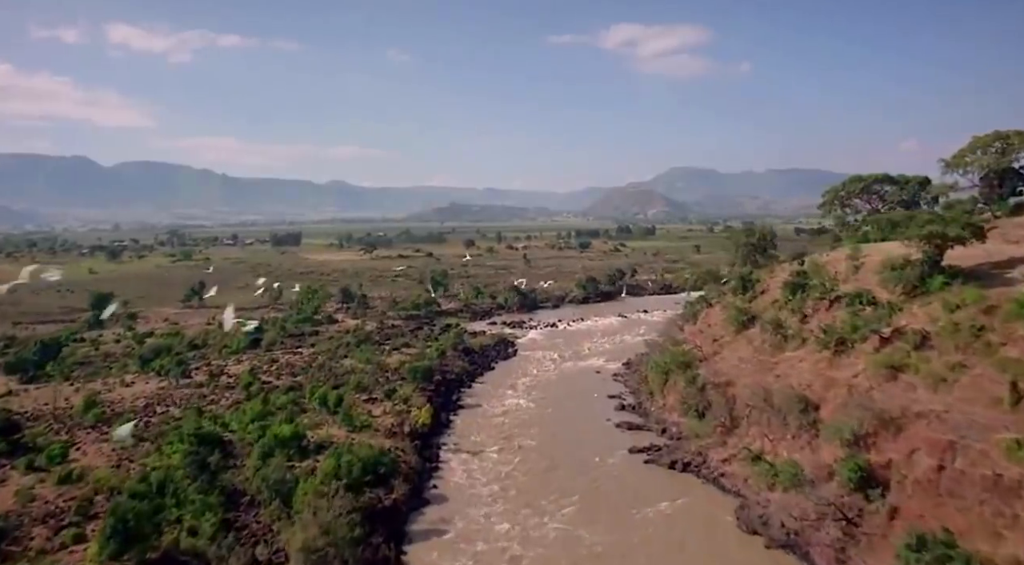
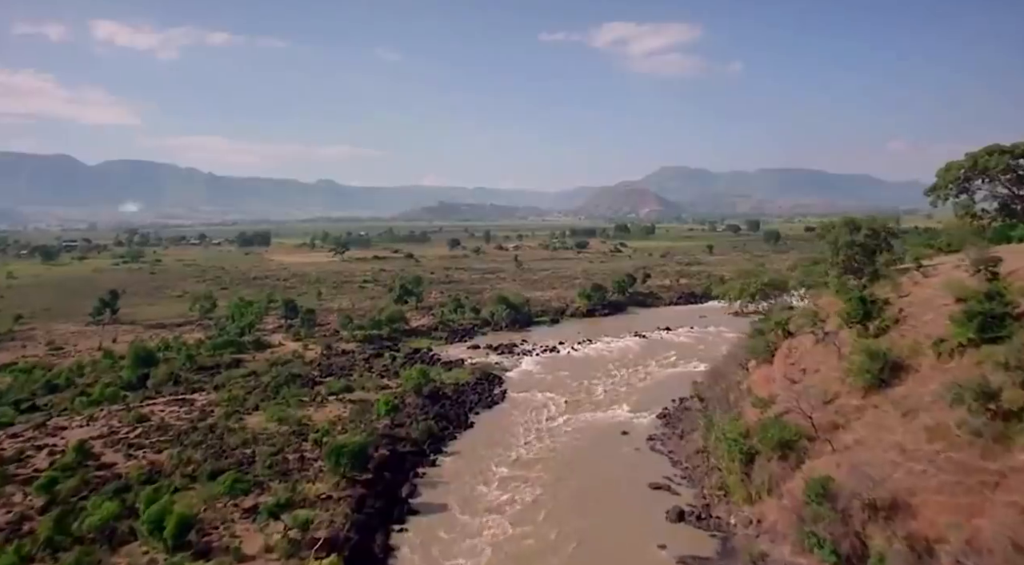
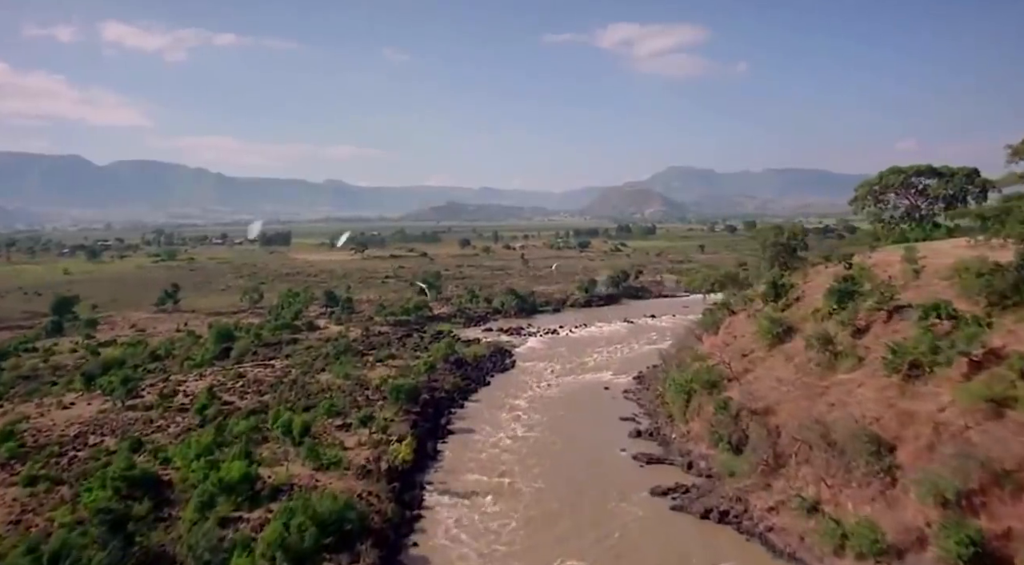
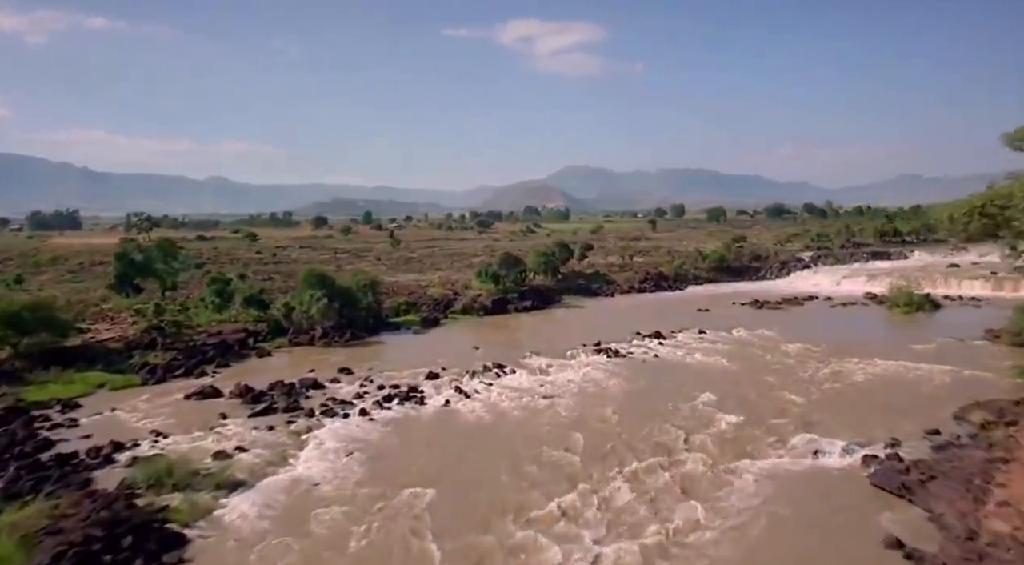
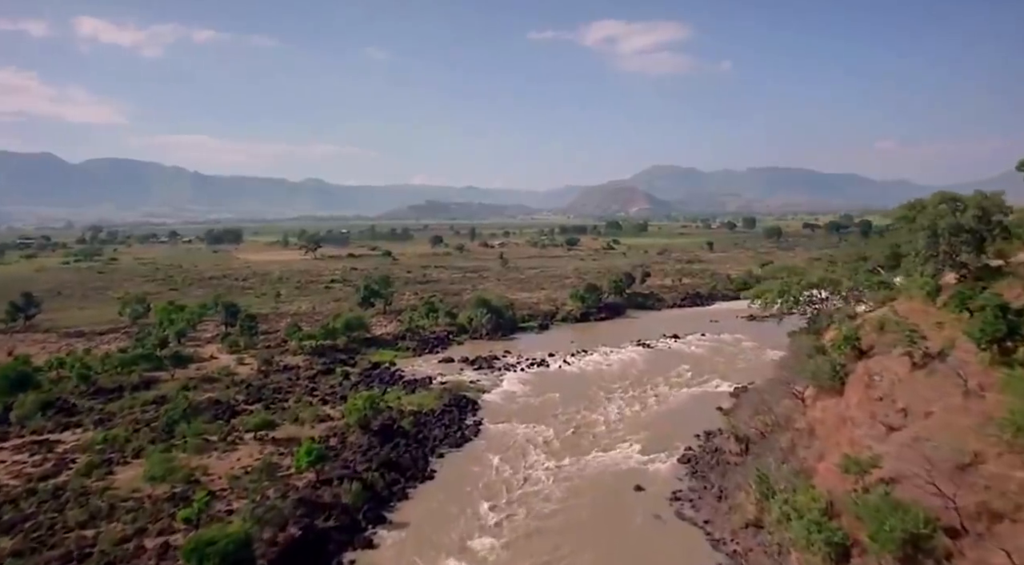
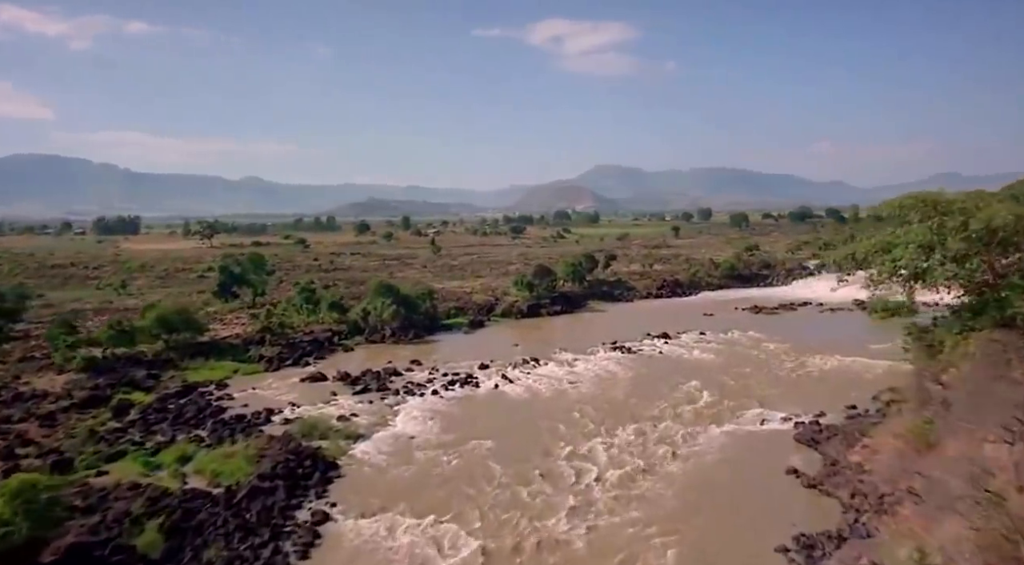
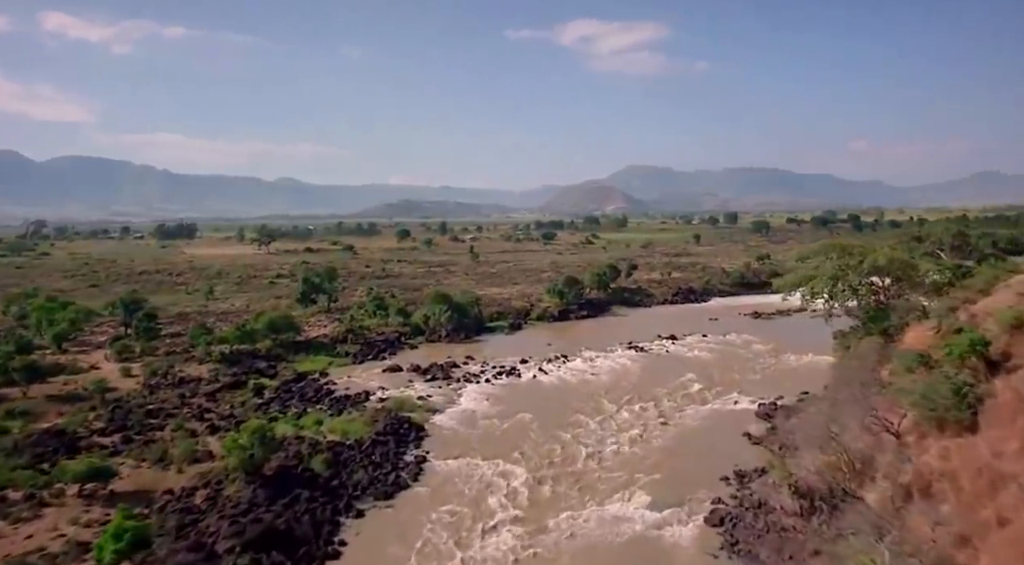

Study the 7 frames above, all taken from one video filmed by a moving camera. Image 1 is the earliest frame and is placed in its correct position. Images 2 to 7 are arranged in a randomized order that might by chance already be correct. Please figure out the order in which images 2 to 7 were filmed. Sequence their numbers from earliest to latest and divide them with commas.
3, 2, 5, 7, 6, 4
